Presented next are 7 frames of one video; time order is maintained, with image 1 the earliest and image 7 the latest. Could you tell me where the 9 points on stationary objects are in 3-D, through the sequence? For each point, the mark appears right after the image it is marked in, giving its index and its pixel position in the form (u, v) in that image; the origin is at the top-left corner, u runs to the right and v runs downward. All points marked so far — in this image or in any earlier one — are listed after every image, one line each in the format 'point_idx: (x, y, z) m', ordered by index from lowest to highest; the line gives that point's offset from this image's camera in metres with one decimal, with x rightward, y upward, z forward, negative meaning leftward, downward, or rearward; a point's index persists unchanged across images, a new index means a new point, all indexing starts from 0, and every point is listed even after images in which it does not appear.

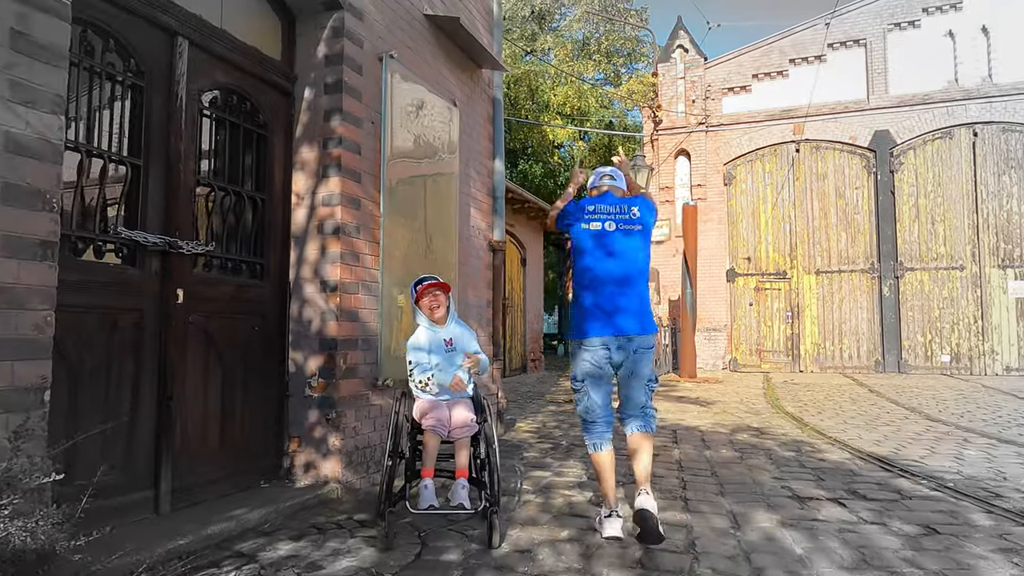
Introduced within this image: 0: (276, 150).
0: (-1.4, +0.8, +4.1) m
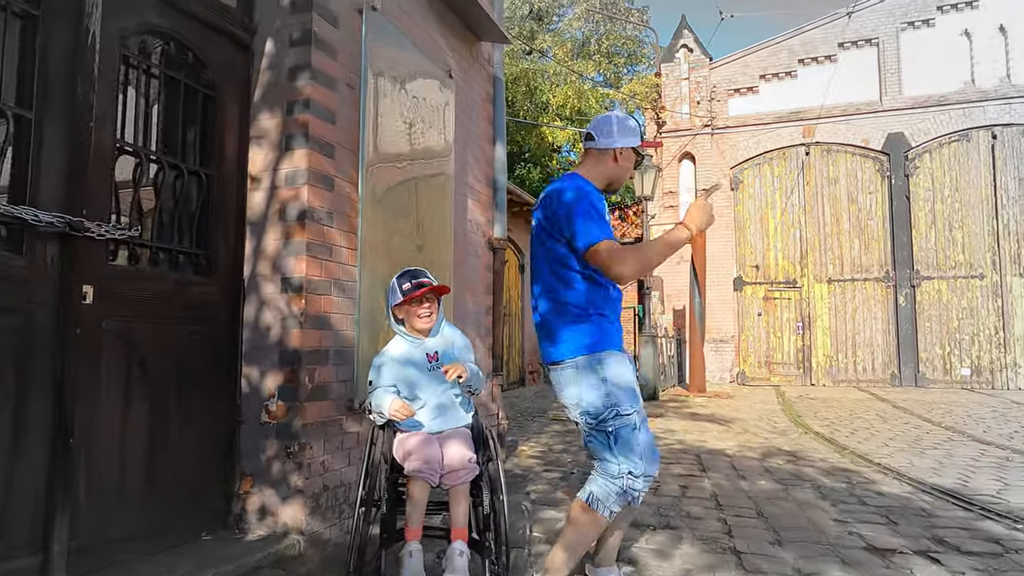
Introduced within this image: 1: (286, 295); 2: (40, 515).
0: (-1.4, +0.8, +3.3) m
1: (-1.1, 0.0, +3.2) m
2: (-1.7, -0.8, +2.4) m
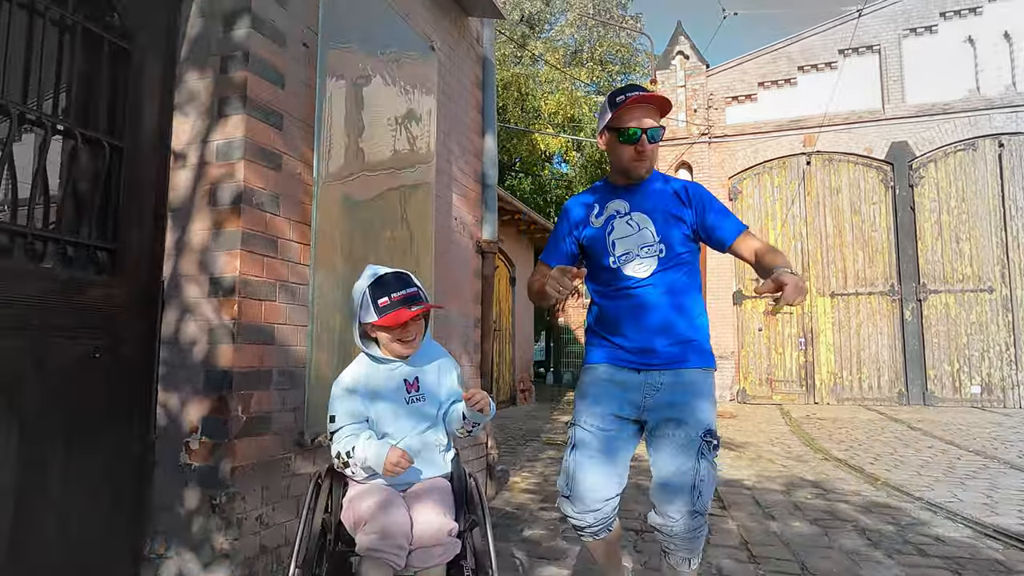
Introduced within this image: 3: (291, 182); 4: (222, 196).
0: (-1.4, +0.8, +2.6) m
1: (-1.1, 0.0, +2.5) m
2: (-1.7, -0.8, +1.7) m
3: (-0.9, +0.4, +2.8) m
4: (-1.1, +0.3, +2.5) m
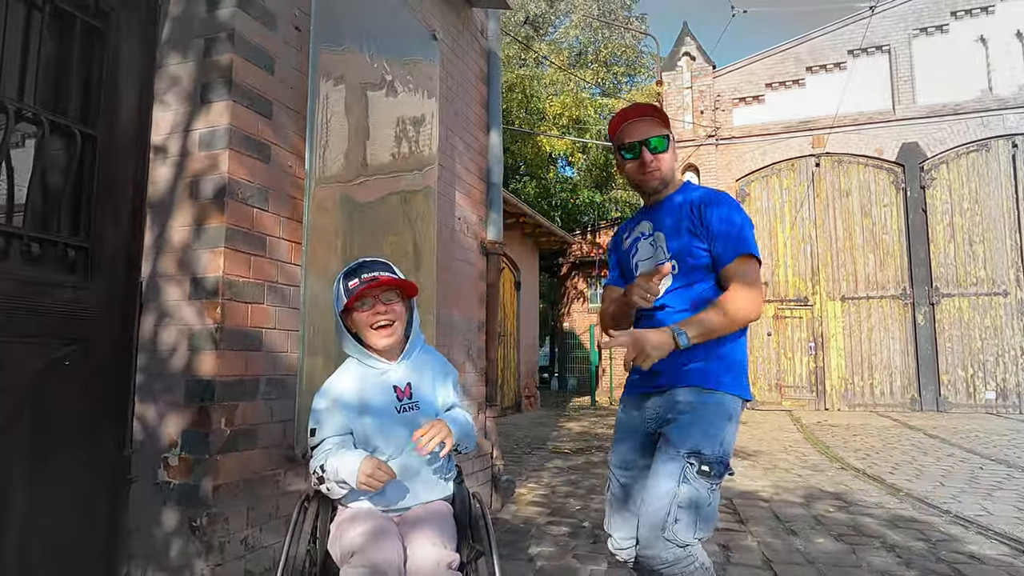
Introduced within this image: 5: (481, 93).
0: (-1.4, +0.8, +2.4) m
1: (-1.1, -0.1, +2.3) m
2: (-1.7, -0.8, +1.4) m
3: (-0.9, +0.4, +2.6) m
4: (-1.1, +0.3, +2.3) m
5: (-0.2, +1.4, +4.7) m
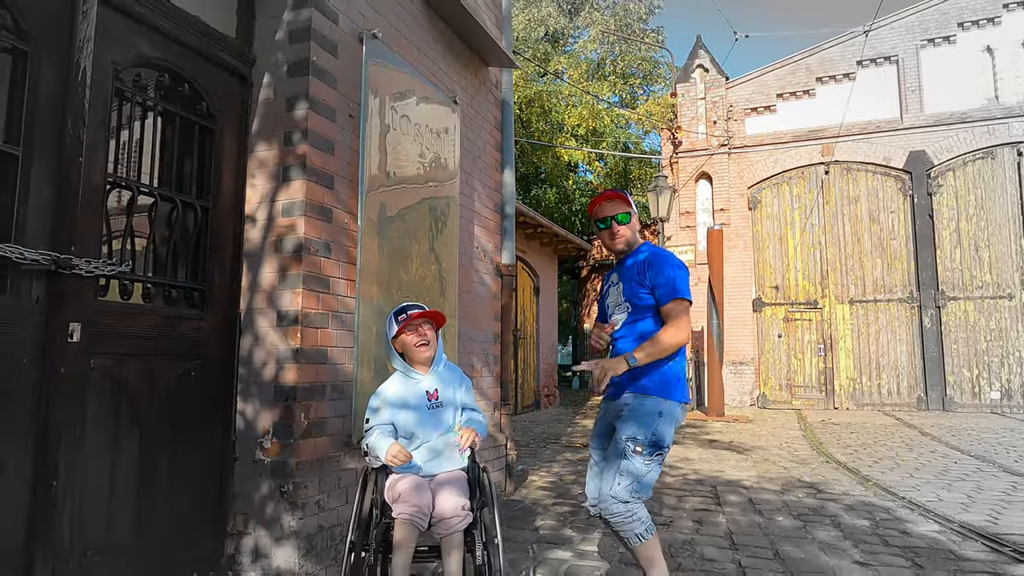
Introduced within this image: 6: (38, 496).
0: (-1.4, +0.7, +3.2) m
1: (-1.1, -0.2, +3.1) m
2: (-1.7, -0.9, +2.3) m
3: (-0.9, +0.3, +3.4) m
4: (-1.1, +0.2, +3.1) m
5: (-0.1, +1.2, +5.5) m
6: (-1.7, -0.7, +2.4) m
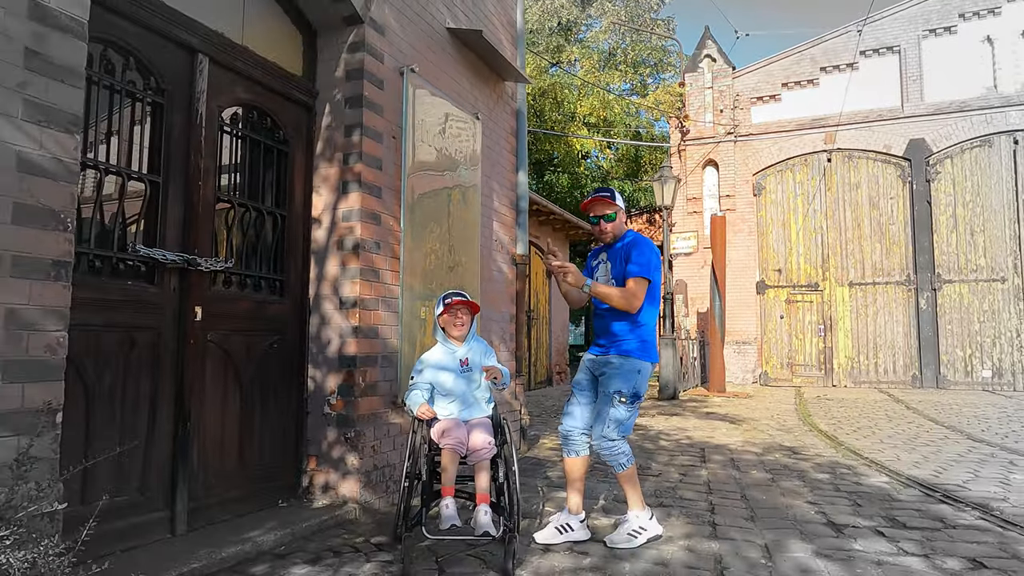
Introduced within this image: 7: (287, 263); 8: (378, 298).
0: (-1.3, +0.7, +4.0) m
1: (-1.0, -0.1, +3.9) m
2: (-1.6, -0.9, +3.2) m
3: (-0.8, +0.3, +4.2) m
4: (-1.0, +0.3, +4.0) m
5: (0.0, +1.4, +6.3) m
6: (-1.6, -0.7, +3.2) m
7: (-1.3, +0.1, +4.0) m
8: (-0.8, -0.1, +4.1) m
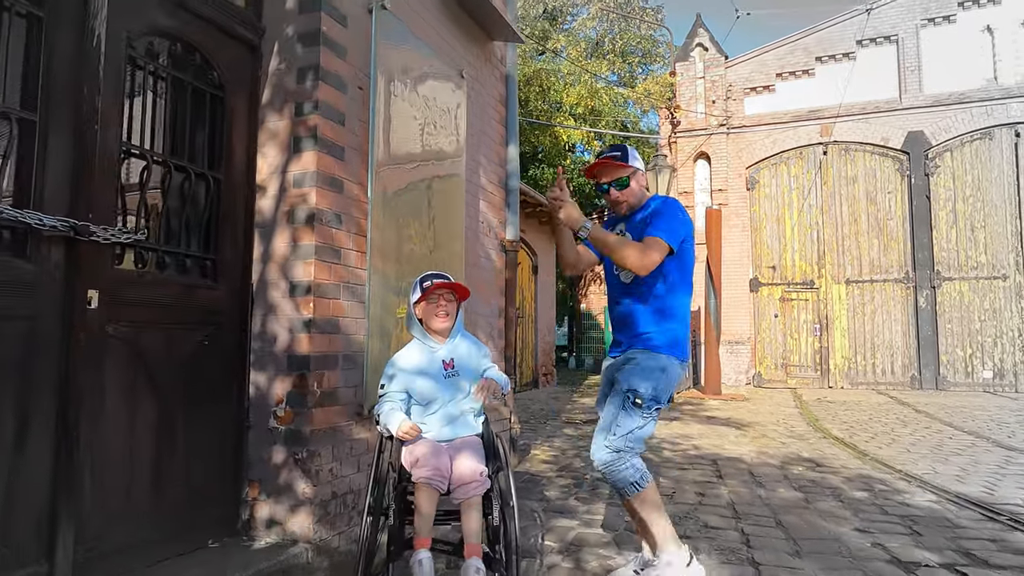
0: (-1.3, +0.8, +3.2) m
1: (-1.0, -0.1, +3.1) m
2: (-1.6, -0.8, +2.3) m
3: (-0.8, +0.4, +3.4) m
4: (-1.0, +0.3, +3.2) m
5: (-0.1, +1.4, +5.5) m
6: (-1.6, -0.6, +2.4) m
7: (-1.4, +0.2, +3.2) m
8: (-0.8, 0.0, +3.3) m
